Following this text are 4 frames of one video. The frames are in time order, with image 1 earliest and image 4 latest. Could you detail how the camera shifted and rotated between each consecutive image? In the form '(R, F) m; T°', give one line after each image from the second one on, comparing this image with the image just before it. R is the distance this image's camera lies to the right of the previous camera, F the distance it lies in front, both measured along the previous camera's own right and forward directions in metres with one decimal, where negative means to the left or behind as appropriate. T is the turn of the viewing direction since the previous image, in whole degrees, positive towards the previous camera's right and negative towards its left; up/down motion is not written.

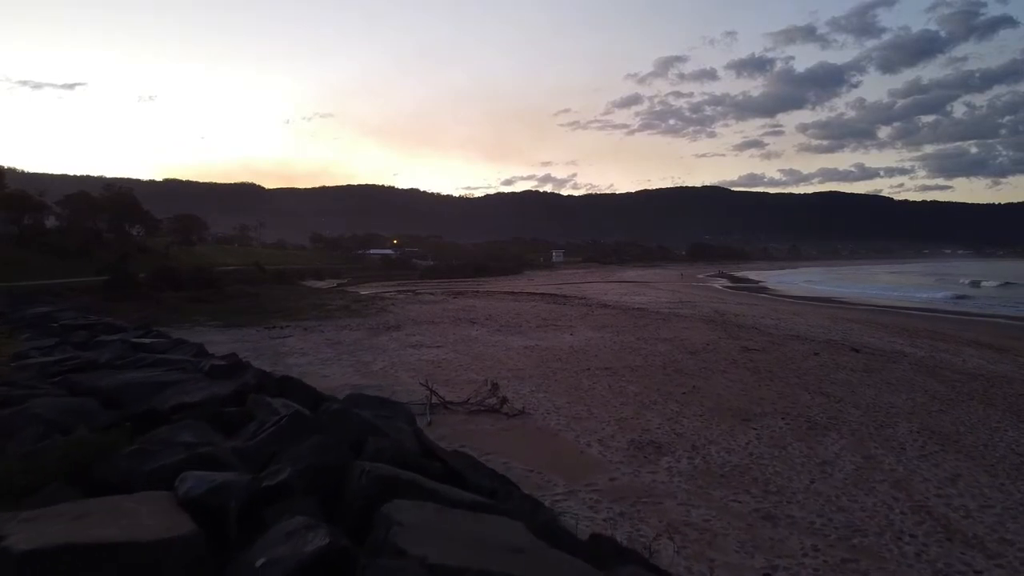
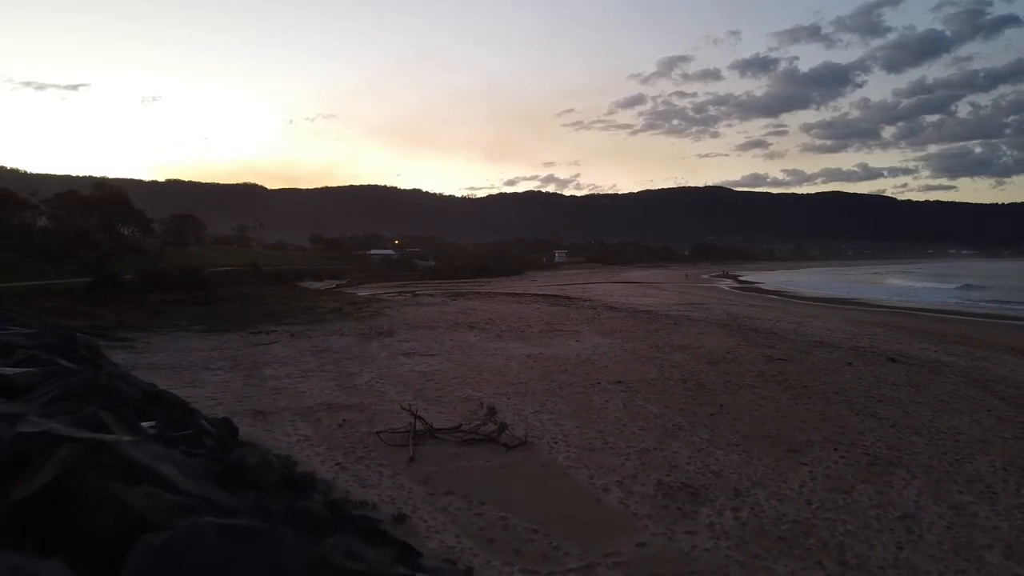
(0.0, +2.3) m; 0°
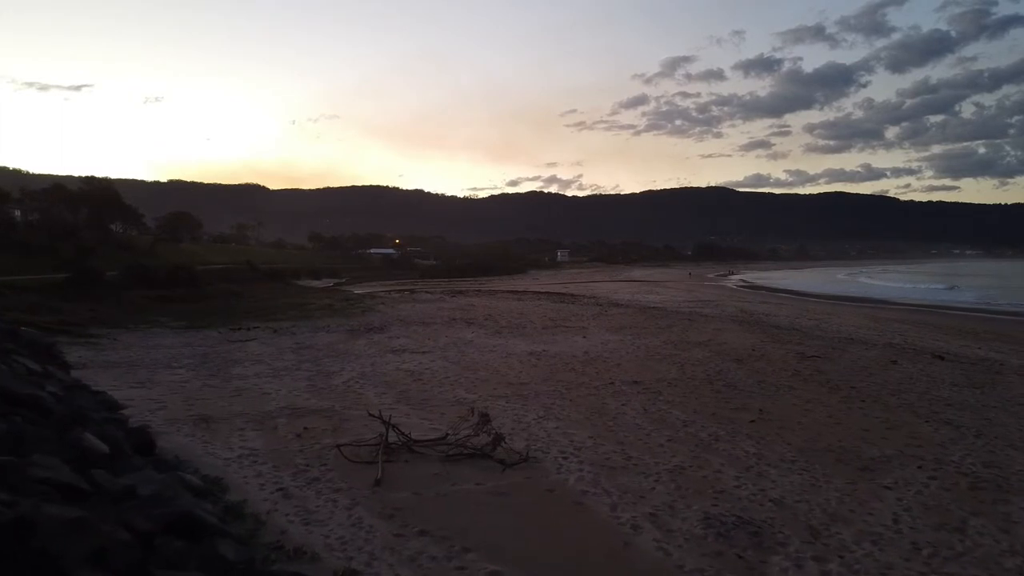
(0.0, +2.6) m; 0°
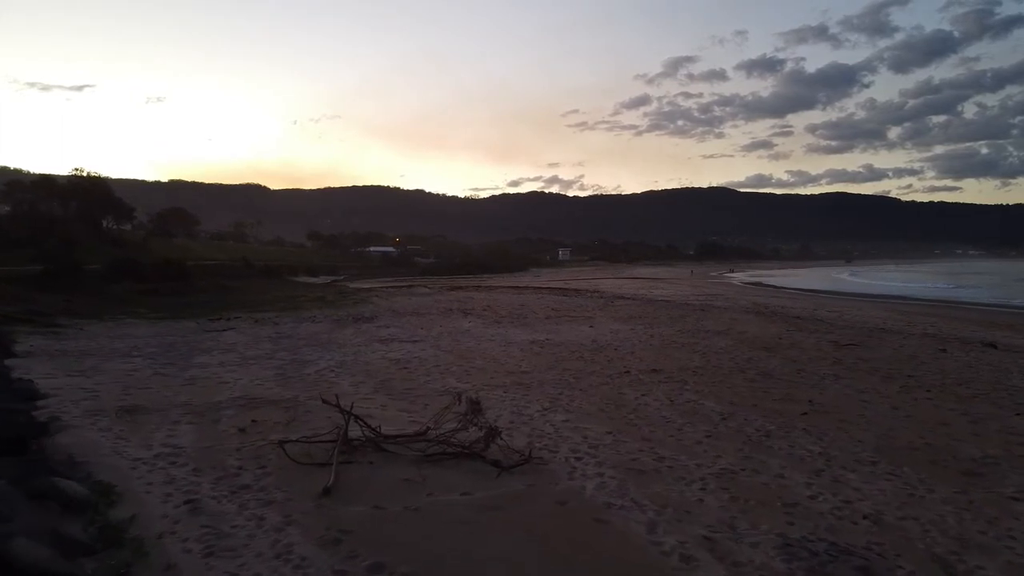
(0.0, +2.2) m; 0°
